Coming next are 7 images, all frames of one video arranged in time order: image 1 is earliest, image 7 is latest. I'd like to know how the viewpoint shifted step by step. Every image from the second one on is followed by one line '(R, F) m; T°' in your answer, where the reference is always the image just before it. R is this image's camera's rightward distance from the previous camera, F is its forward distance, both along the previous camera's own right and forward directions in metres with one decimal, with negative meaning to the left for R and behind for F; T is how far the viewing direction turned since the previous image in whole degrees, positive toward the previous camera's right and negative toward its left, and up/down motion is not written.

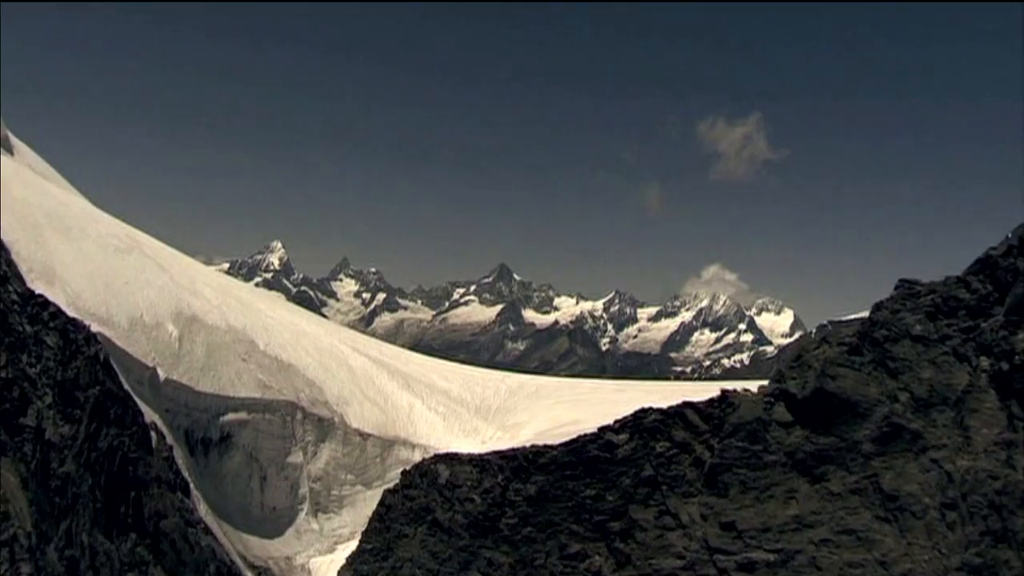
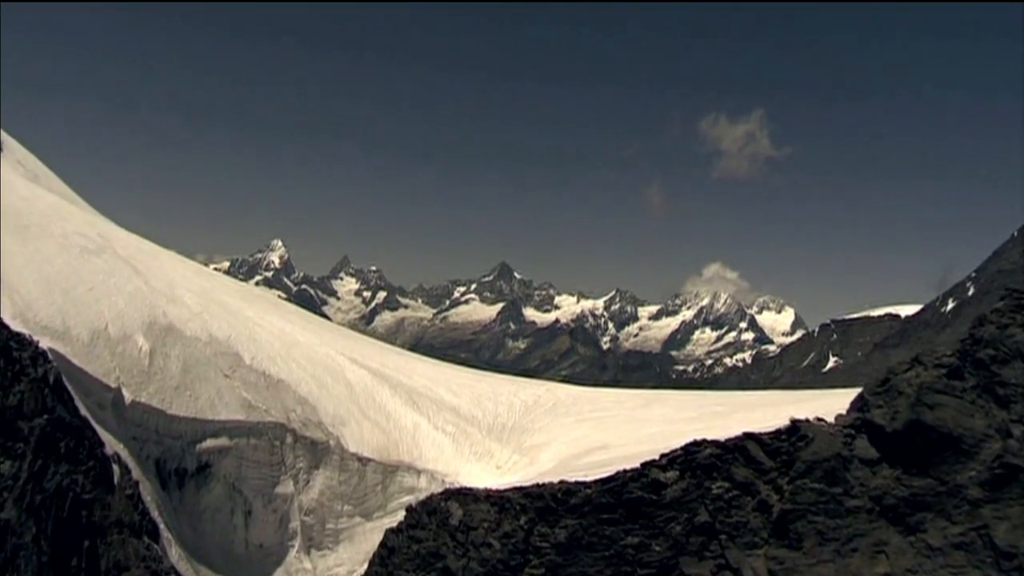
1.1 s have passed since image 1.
(-1.7, +11.8) m; 0°
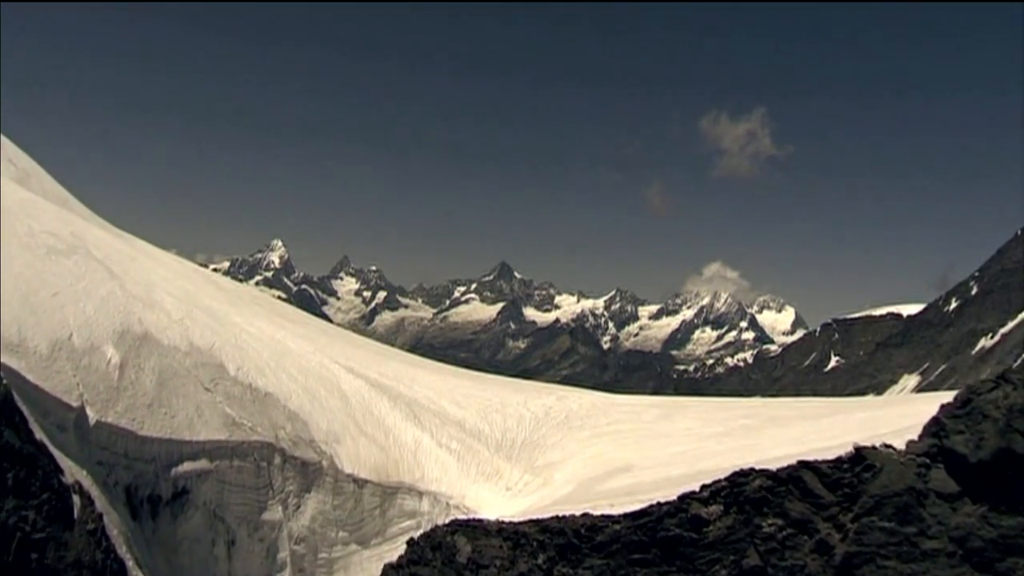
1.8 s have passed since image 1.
(-1.0, +8.3) m; 0°
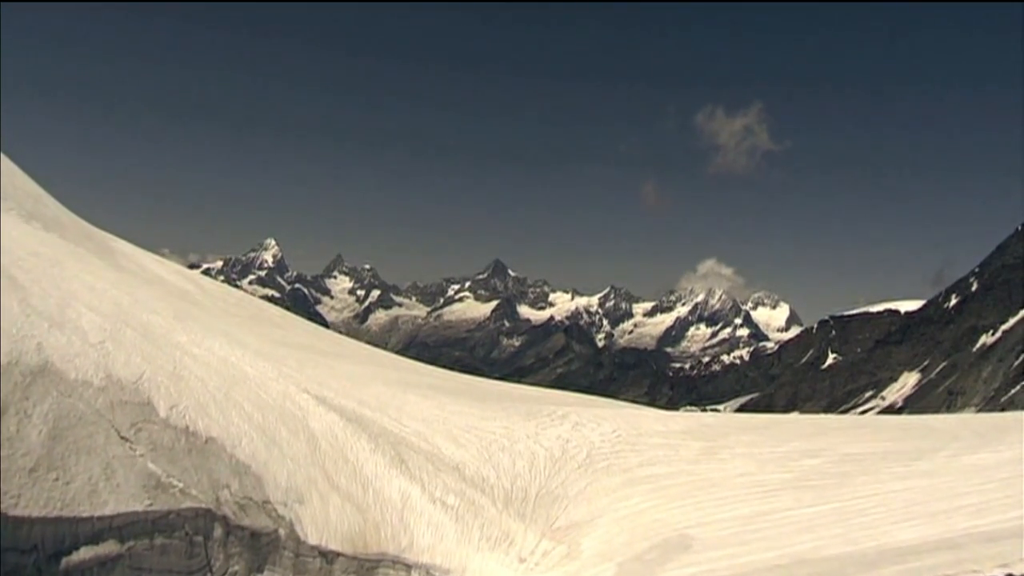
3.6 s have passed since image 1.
(-1.3, +18.9) m; 0°
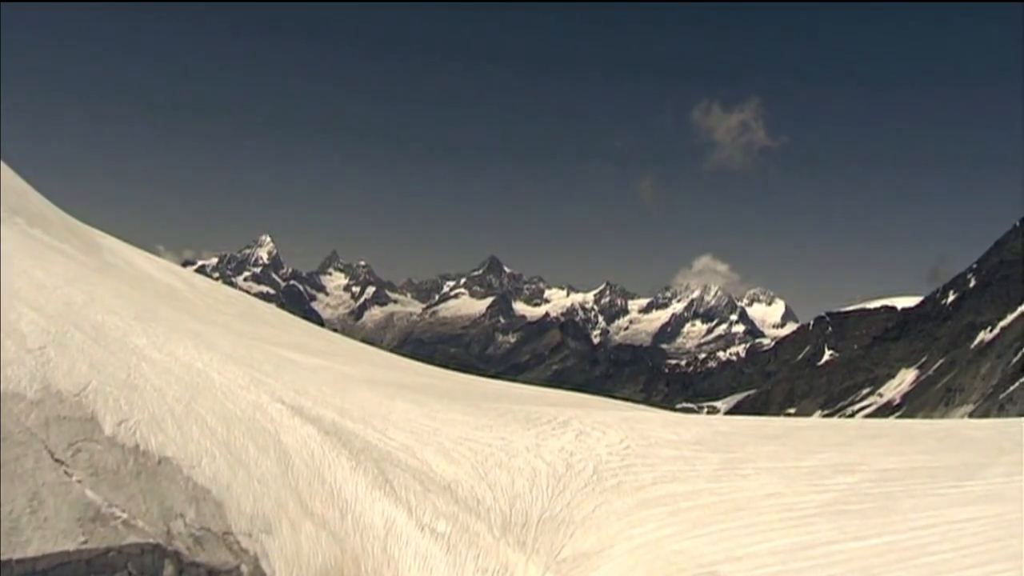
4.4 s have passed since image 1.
(-0.2, +8.4) m; 0°
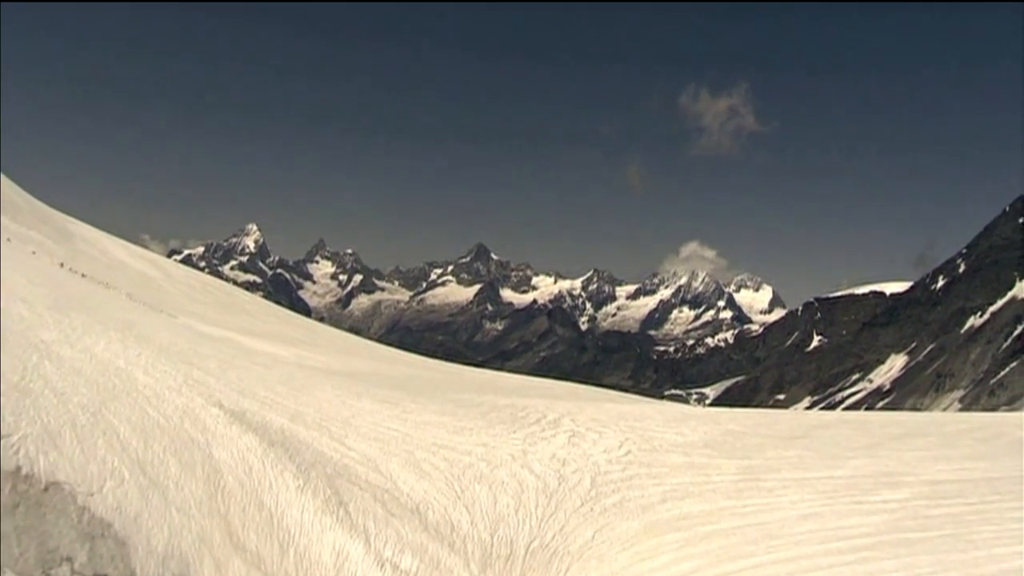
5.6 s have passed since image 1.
(+0.4, +11.6) m; +1°
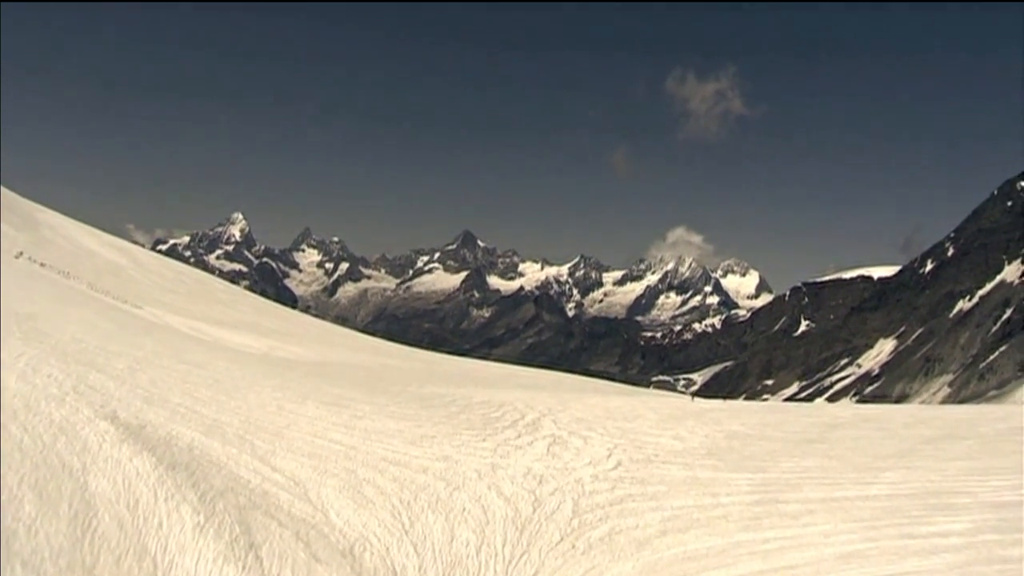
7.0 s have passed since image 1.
(+1.3, +11.8) m; +1°
